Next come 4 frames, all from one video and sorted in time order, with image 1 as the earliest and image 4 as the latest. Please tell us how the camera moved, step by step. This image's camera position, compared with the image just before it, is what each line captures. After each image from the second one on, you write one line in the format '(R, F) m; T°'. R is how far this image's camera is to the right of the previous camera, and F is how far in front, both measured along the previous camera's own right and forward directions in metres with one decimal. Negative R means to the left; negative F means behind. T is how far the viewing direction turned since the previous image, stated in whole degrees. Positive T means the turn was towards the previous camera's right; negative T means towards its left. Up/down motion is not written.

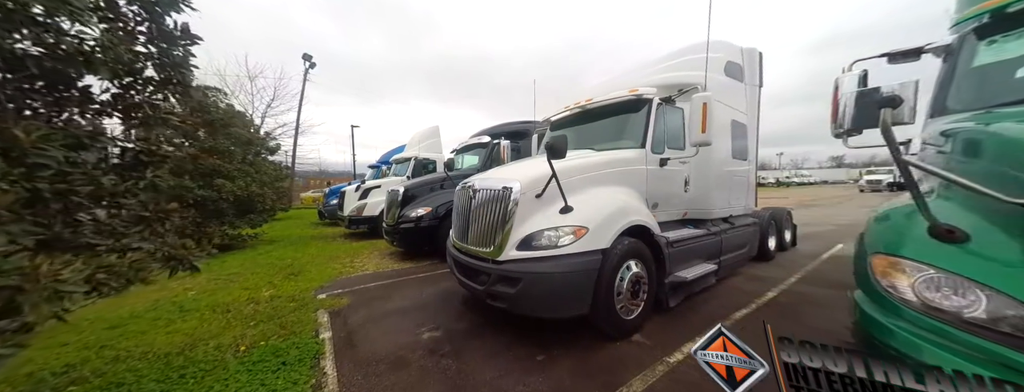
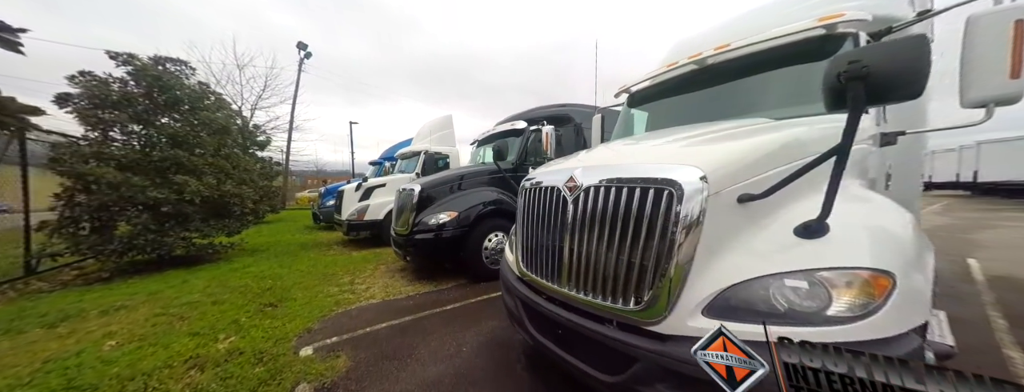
(-0.8, +1.4) m; 0°
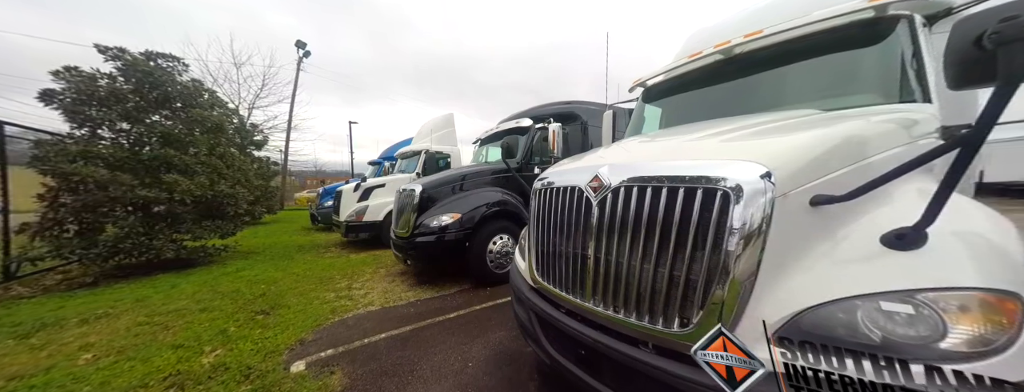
(-0.1, +0.2) m; 0°
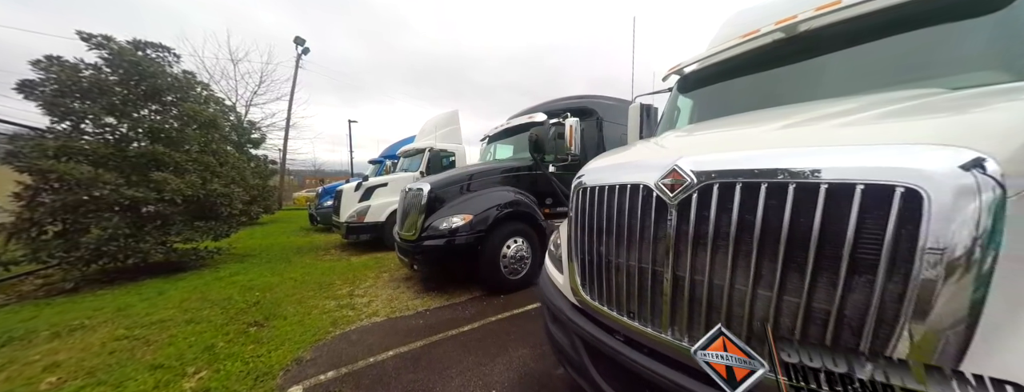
(-0.2, +0.3) m; 0°
